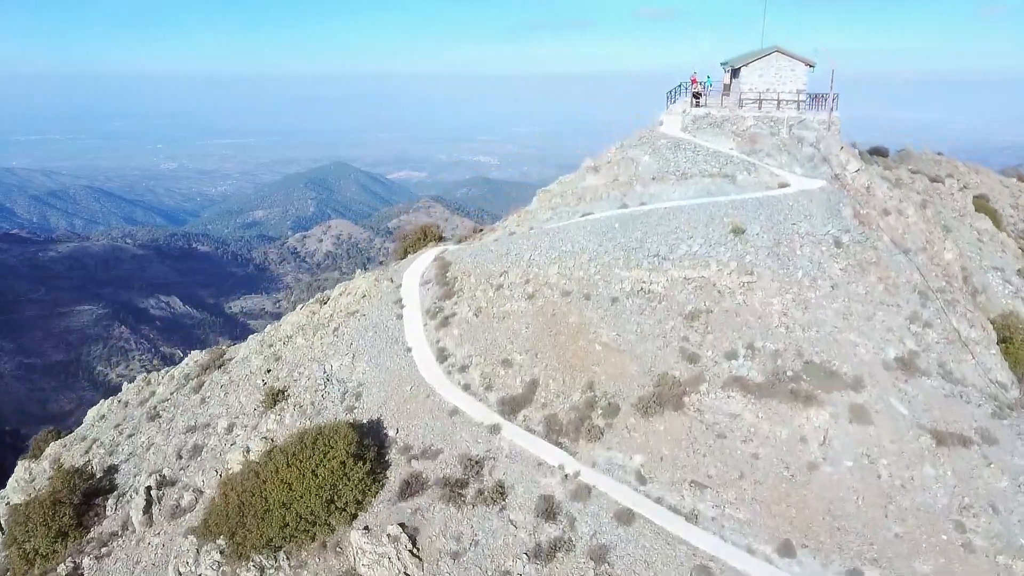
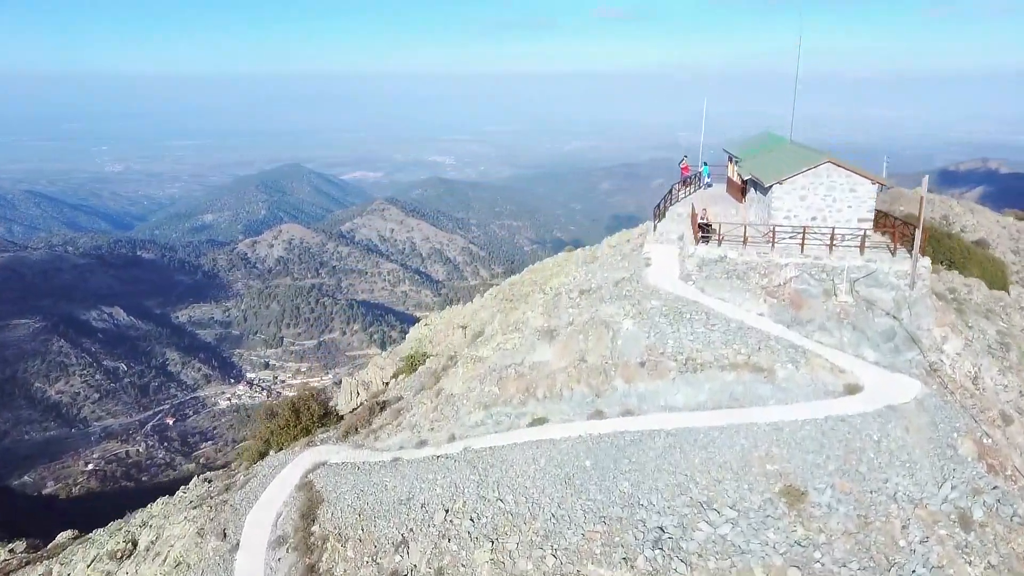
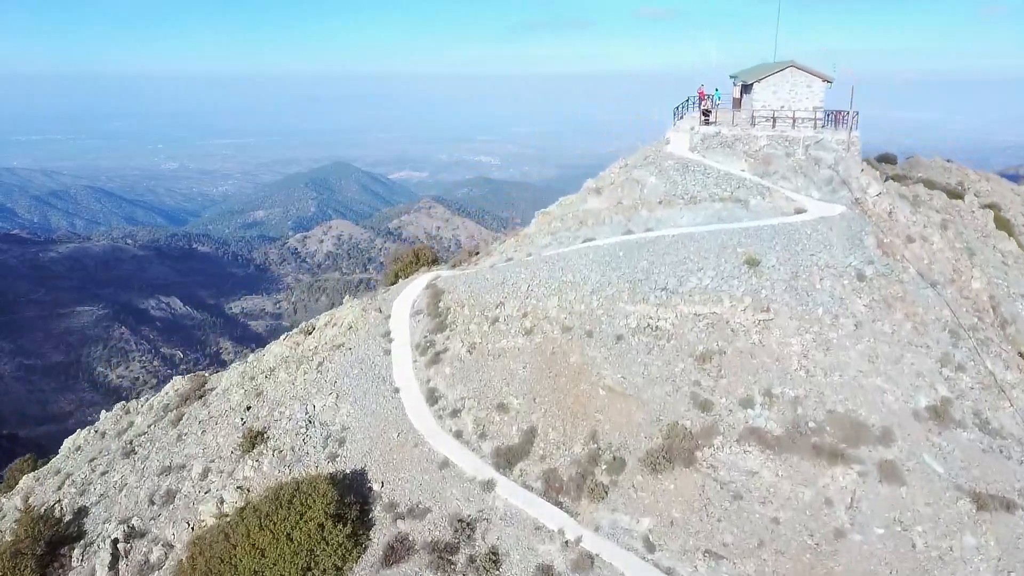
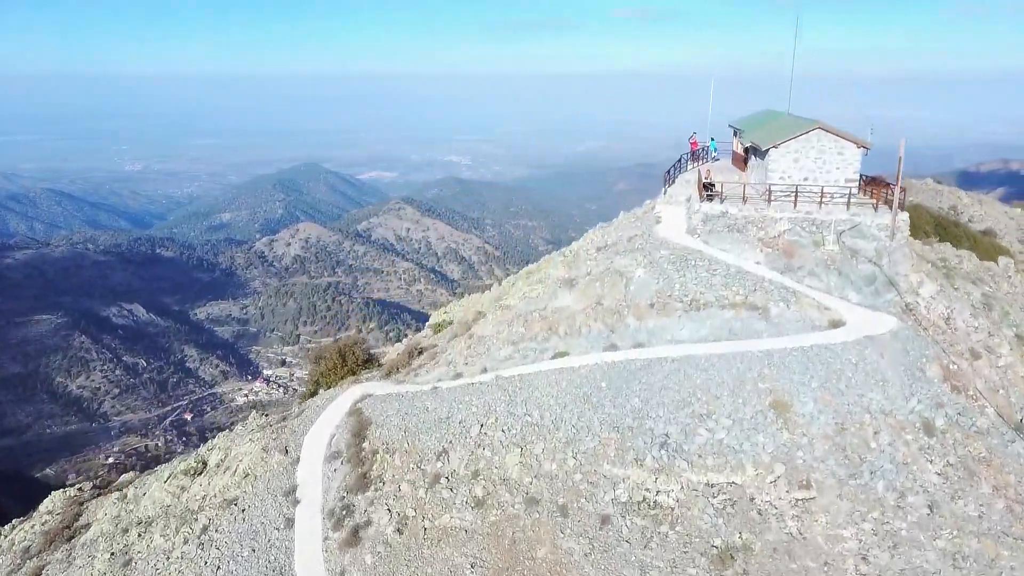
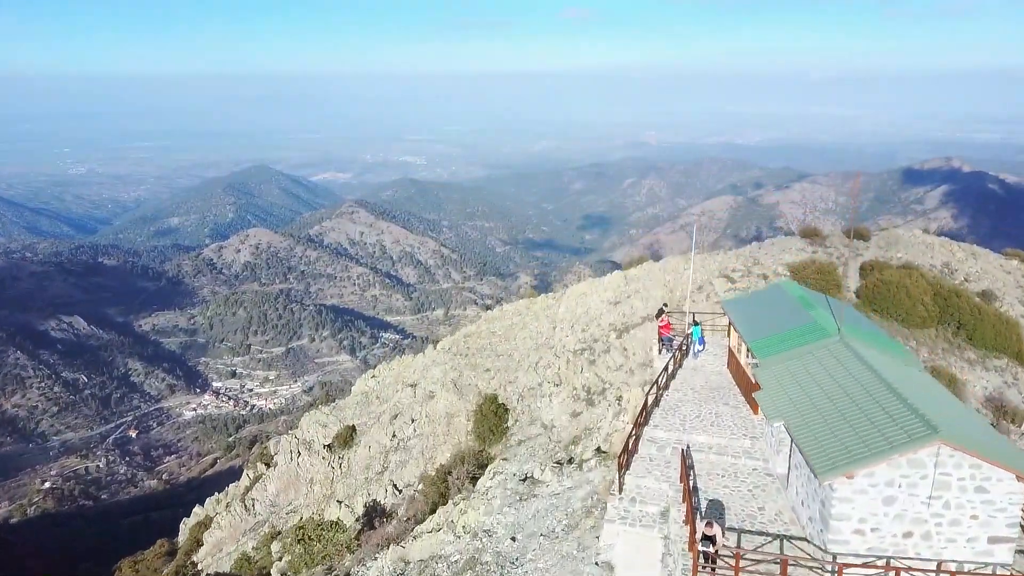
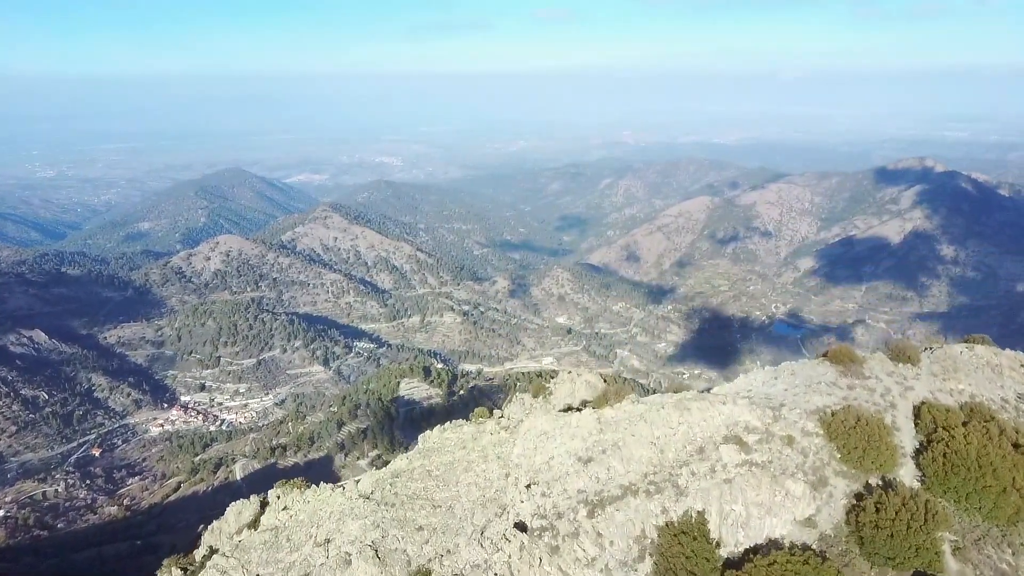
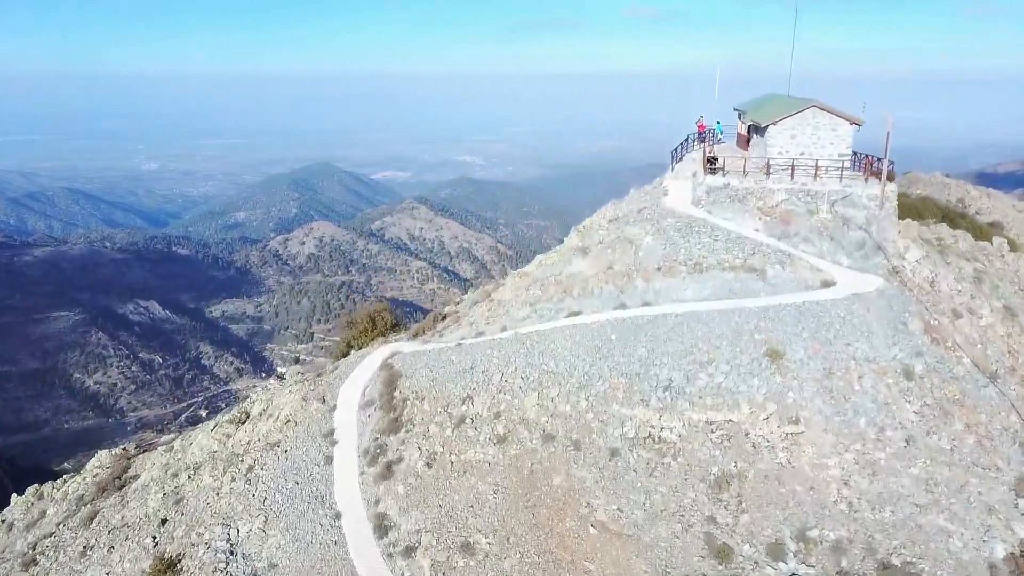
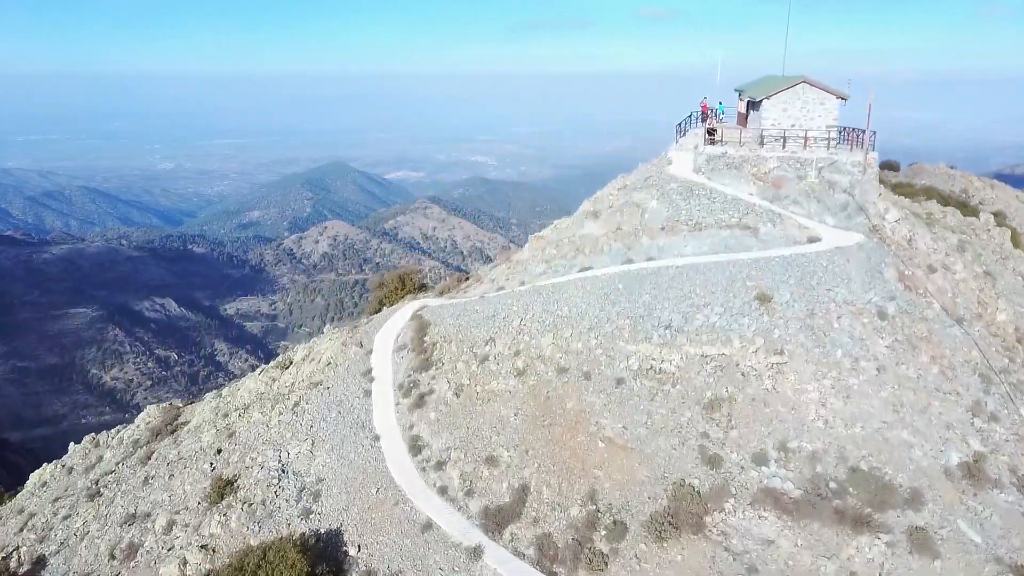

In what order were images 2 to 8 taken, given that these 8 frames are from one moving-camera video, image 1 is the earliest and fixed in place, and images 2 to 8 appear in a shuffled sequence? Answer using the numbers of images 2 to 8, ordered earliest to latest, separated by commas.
3, 8, 7, 4, 2, 5, 6
